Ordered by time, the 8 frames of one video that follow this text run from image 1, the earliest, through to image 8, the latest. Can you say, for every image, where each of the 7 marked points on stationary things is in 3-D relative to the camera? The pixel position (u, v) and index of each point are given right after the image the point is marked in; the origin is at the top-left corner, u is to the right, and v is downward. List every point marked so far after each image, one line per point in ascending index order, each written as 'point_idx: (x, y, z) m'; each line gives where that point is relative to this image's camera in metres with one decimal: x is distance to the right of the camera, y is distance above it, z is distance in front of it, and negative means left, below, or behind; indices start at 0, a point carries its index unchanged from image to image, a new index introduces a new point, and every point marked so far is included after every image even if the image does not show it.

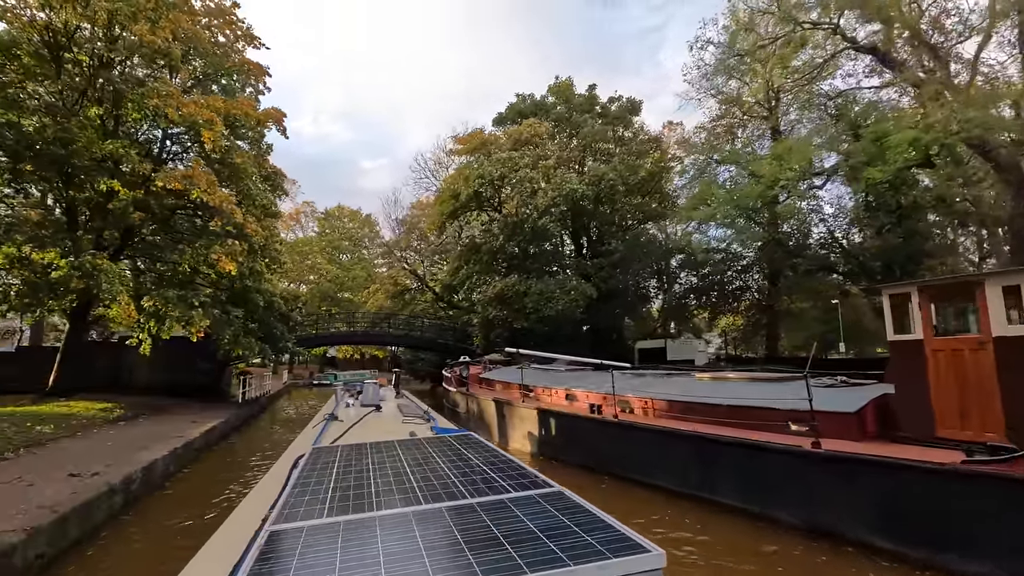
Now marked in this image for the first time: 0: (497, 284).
0: (-0.4, +0.2, +18.2) m
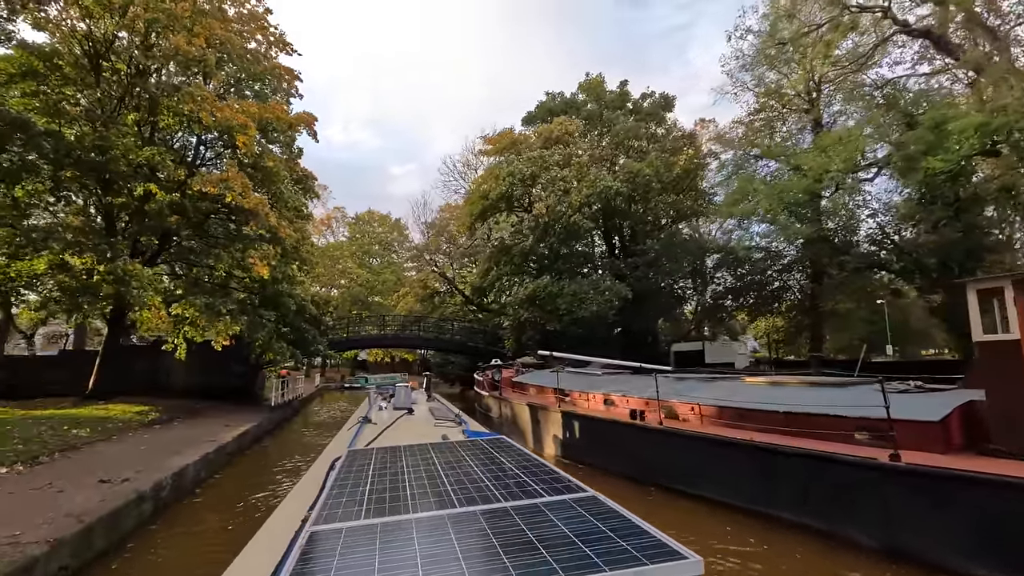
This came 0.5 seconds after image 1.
0: (+0.6, +0.1, +17.8) m
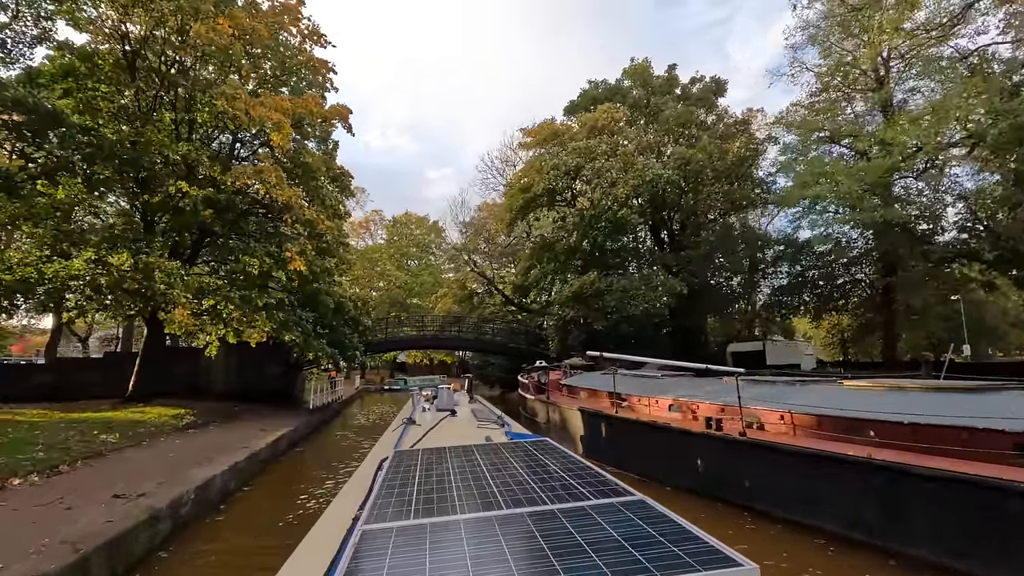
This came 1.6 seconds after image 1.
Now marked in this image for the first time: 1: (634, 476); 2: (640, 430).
0: (+2.1, +0.2, +16.9) m
1: (+2.0, -3.0, +8.1) m
2: (+2.0, -2.2, +8.0) m
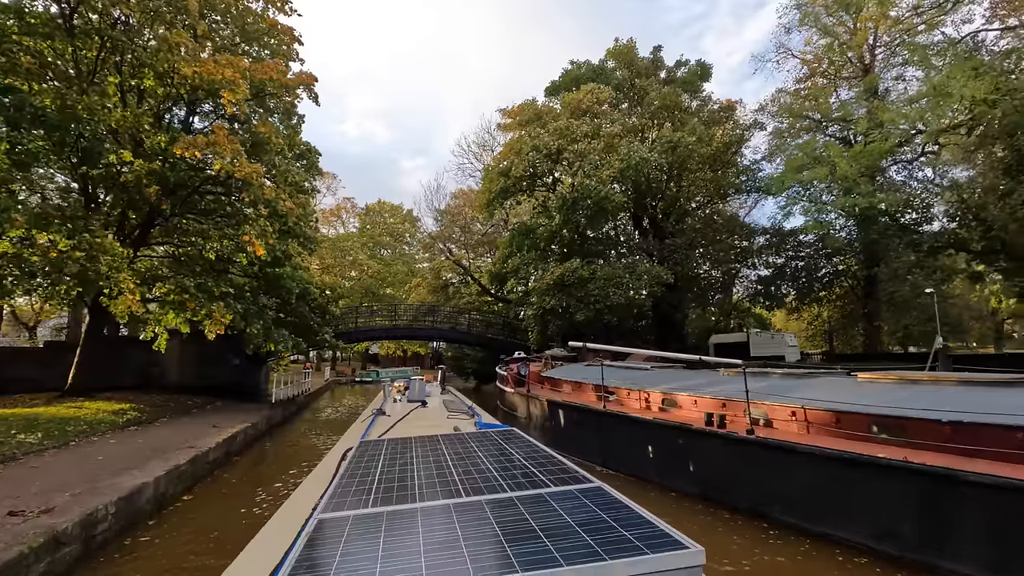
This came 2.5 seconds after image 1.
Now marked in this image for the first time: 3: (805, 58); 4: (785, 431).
0: (+1.4, +0.6, +16.2) m
1: (+1.7, -2.7, +7.5) m
2: (+1.7, -2.0, +7.4) m
3: (+10.5, +8.3, +18.5) m
4: (+3.0, -1.6, +5.6) m
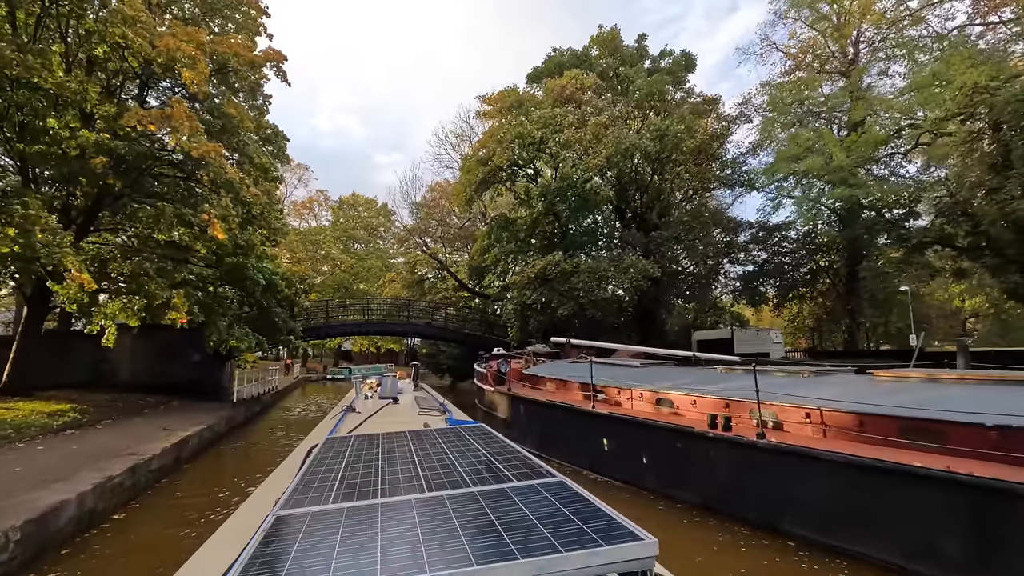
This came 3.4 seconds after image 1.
0: (+0.8, +0.8, +15.6) m
1: (+1.4, -2.6, +6.9) m
2: (+1.5, -1.9, +6.8) m
3: (+9.8, +8.4, +18.3) m
4: (+2.8, -1.5, +5.1) m
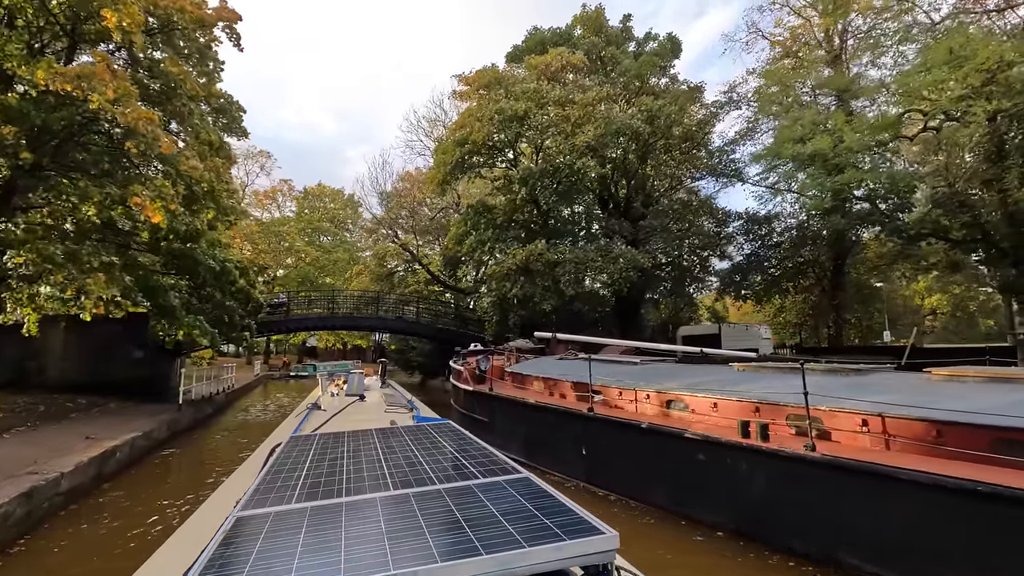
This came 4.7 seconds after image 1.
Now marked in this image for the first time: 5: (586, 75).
0: (+0.1, +1.0, +14.6) m
1: (+1.3, -2.4, +6.0) m
2: (+1.4, -1.7, +5.9) m
3: (+9.1, +8.6, +17.8) m
4: (+2.8, -1.3, +4.3) m
5: (+2.3, +6.7, +16.3) m
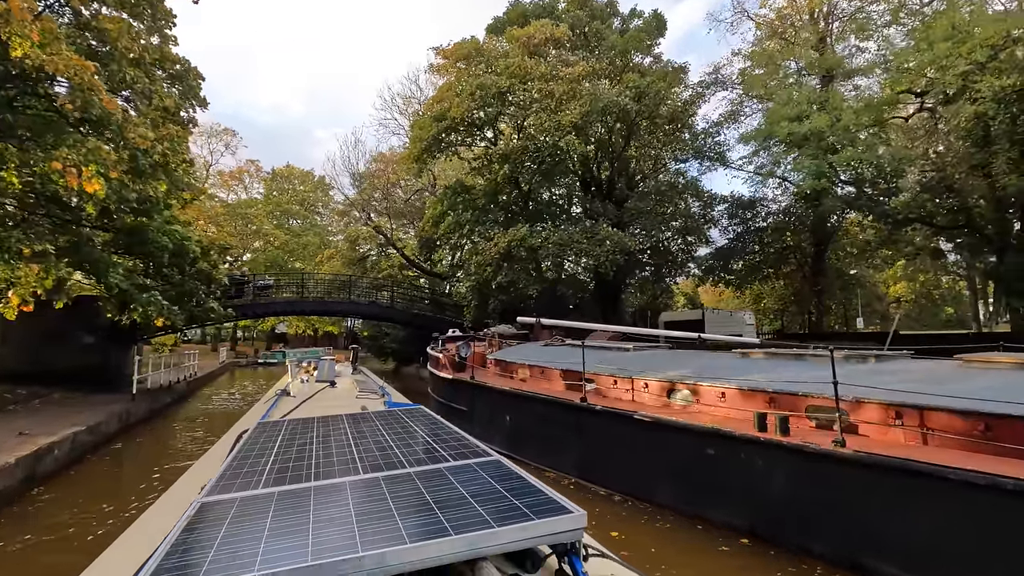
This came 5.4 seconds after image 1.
0: (-0.4, +1.4, +14.0) m
1: (+1.2, -2.2, +5.6) m
2: (+1.3, -1.5, +5.5) m
3: (+8.4, +9.1, +17.5) m
4: (+2.8, -1.2, +3.9) m
5: (+1.7, +7.2, +15.6) m
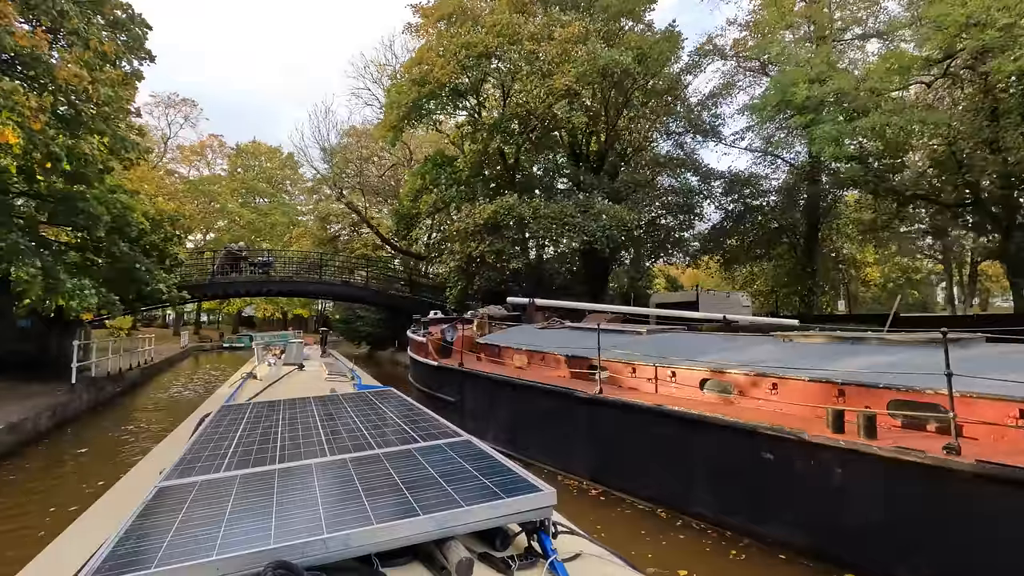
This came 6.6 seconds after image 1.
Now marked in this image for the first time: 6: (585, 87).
0: (-0.7, +2.0, +13.0) m
1: (+1.2, -2.0, +4.7) m
2: (+1.3, -1.2, +4.7) m
3: (+7.9, +9.7, +16.6) m
4: (+2.9, -1.0, +3.1) m
5: (+1.3, +7.7, +14.5) m
6: (+1.7, +5.0, +13.0) m
